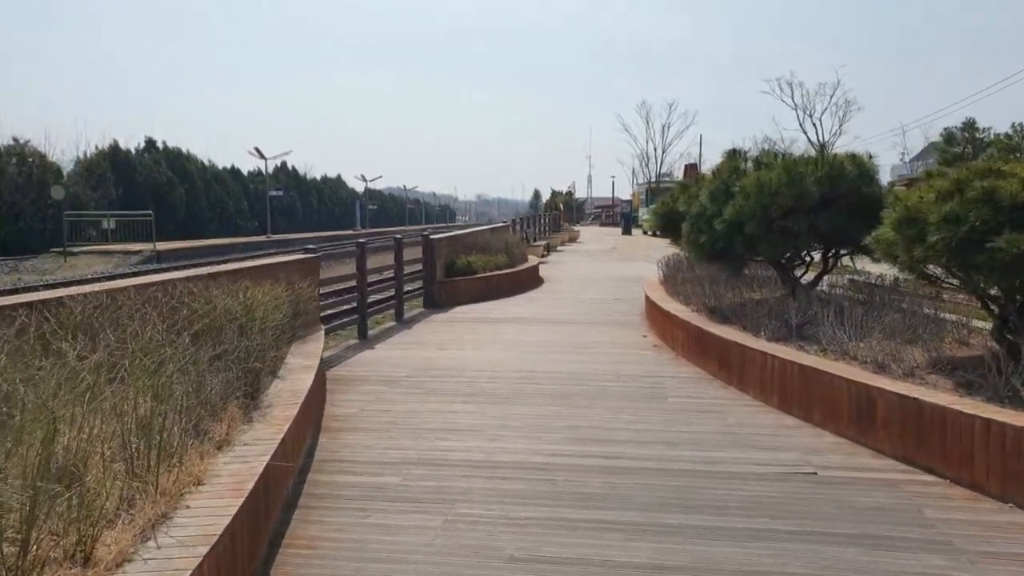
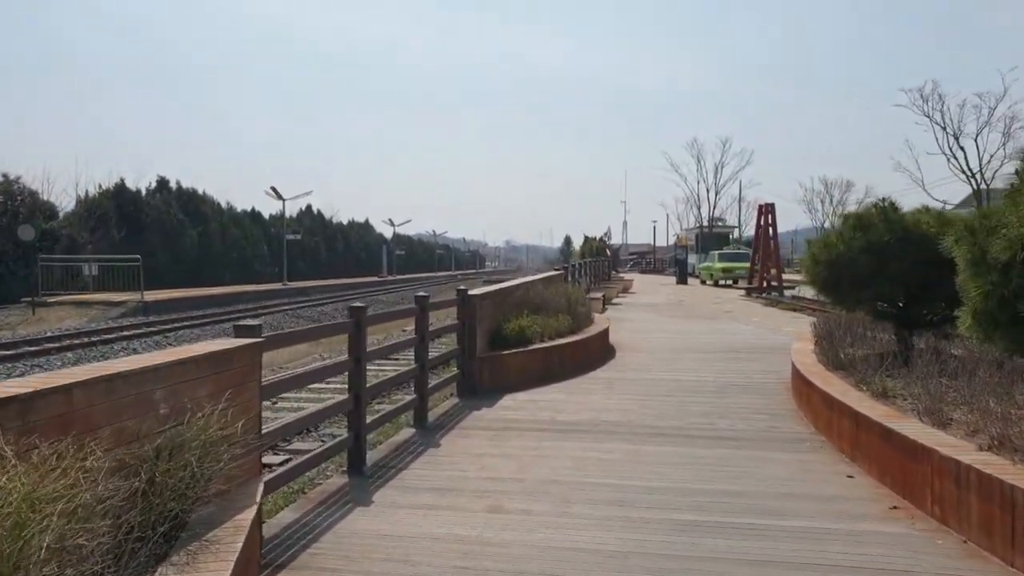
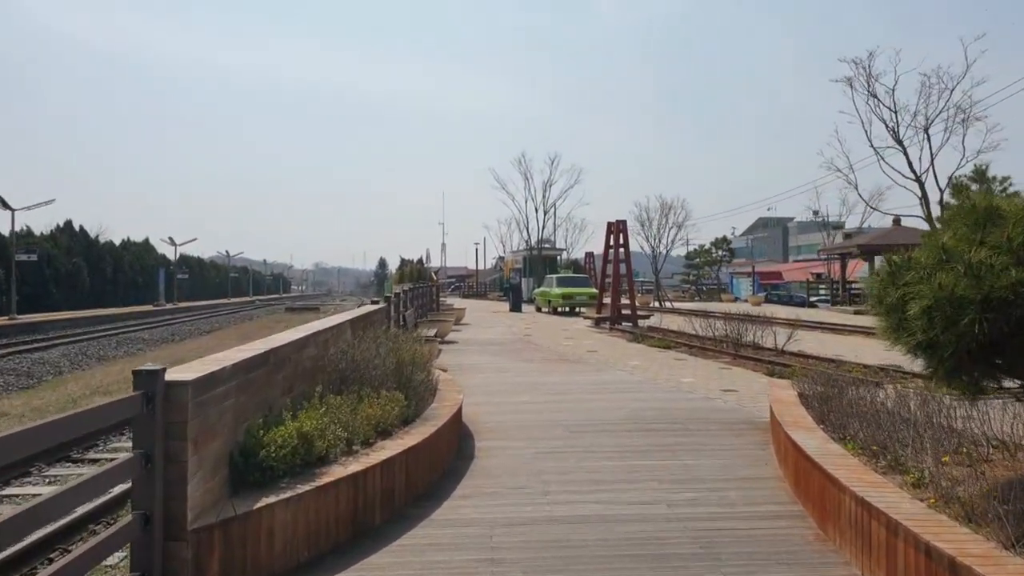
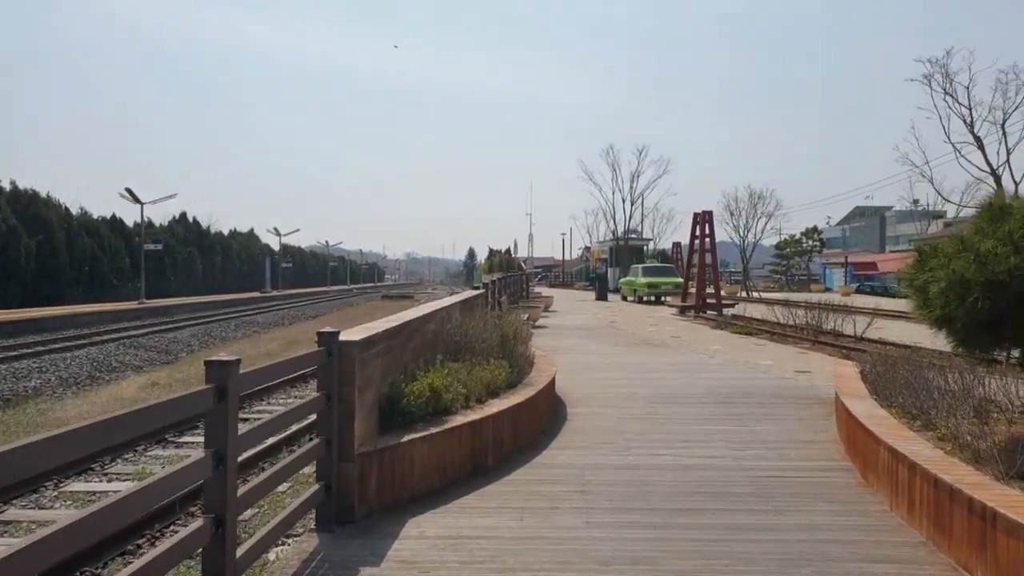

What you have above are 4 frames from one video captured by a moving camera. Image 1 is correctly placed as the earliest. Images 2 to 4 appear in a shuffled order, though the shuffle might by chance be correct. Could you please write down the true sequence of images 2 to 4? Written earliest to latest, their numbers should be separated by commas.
2, 4, 3
